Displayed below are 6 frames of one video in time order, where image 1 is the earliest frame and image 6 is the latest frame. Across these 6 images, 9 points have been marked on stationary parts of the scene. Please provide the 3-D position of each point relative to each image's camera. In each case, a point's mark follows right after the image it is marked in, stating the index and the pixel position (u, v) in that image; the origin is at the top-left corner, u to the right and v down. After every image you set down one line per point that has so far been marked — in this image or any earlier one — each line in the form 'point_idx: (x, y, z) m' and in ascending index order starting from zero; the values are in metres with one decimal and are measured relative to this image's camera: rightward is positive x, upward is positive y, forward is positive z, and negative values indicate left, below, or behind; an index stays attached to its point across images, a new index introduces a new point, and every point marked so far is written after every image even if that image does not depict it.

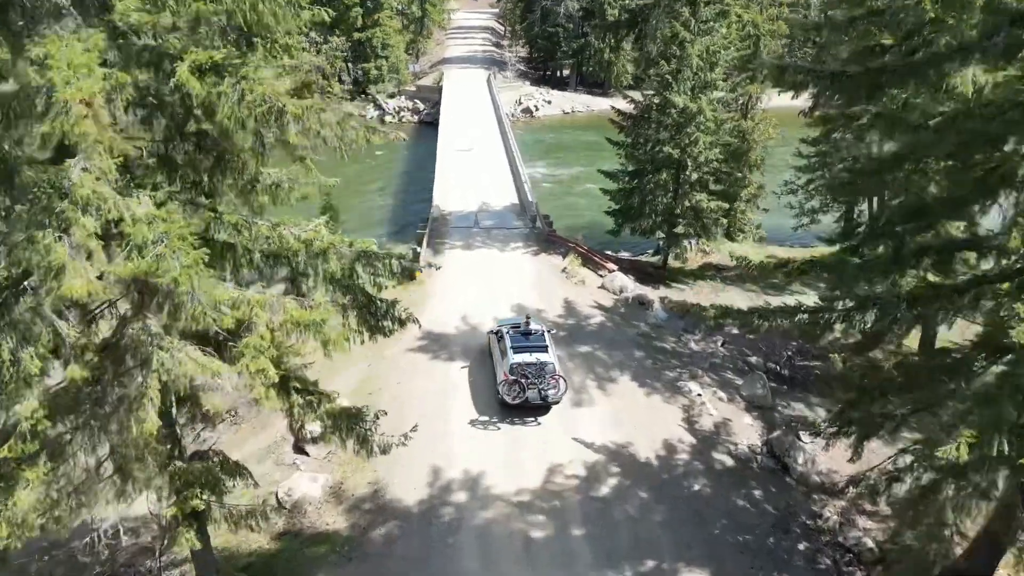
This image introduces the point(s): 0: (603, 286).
0: (+2.4, +0.1, +19.5) m
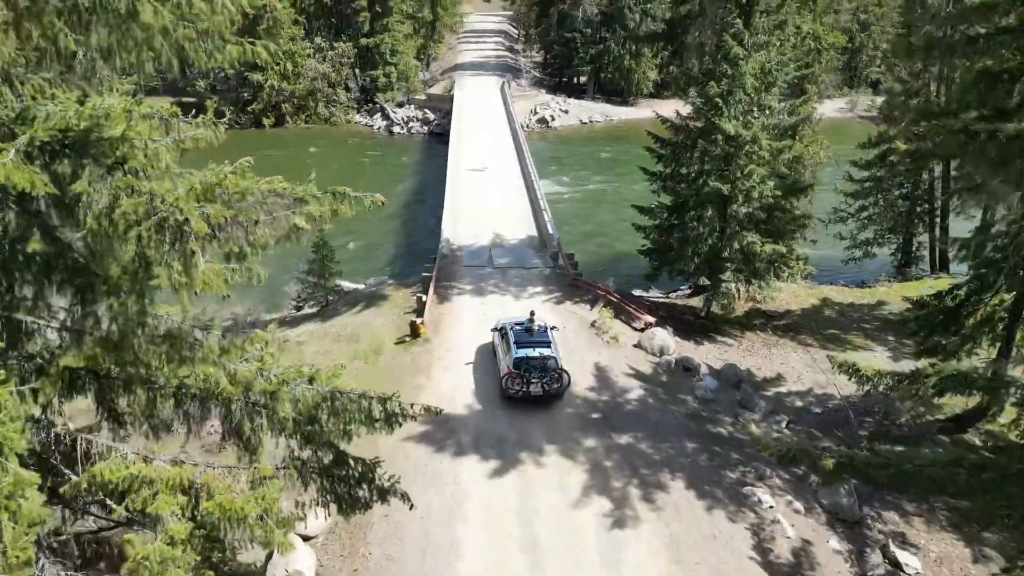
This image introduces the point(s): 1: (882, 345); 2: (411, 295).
0: (+2.9, -1.3, +16.6) m
1: (+9.5, -1.5, +18.9) m
2: (-2.6, -0.2, +18.9) m
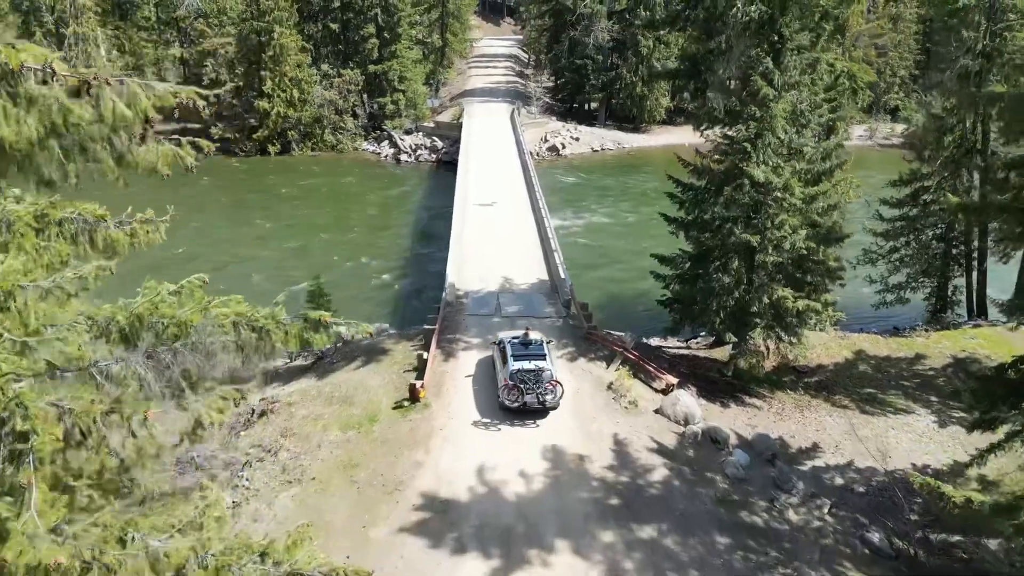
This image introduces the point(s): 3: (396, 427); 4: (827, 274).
0: (+3.1, -2.5, +15.1) m
1: (+9.7, -2.8, +17.3) m
2: (-2.4, -1.5, +17.6) m
3: (-2.2, -2.7, +14.3) m
4: (+7.3, +0.3, +17.1) m
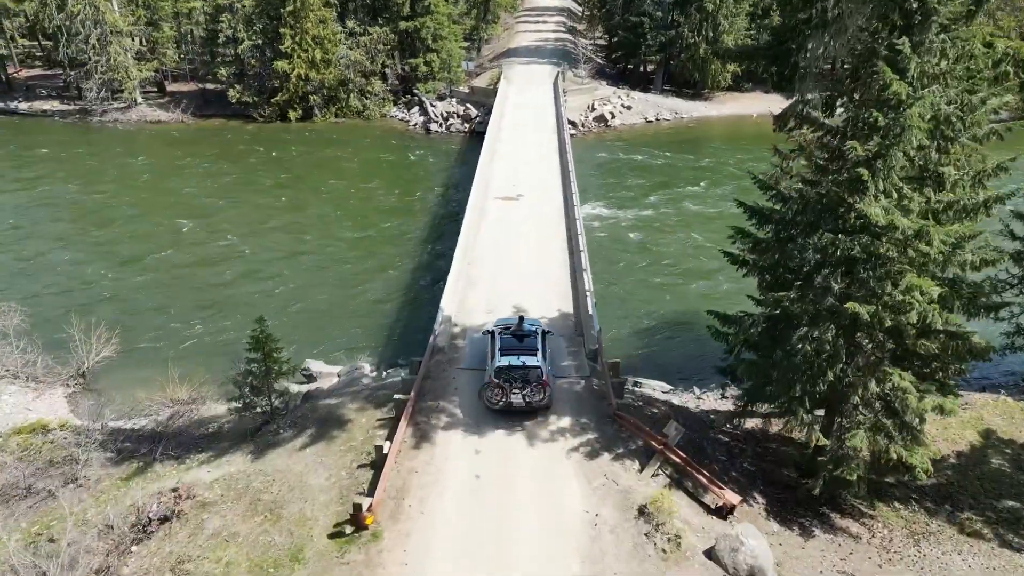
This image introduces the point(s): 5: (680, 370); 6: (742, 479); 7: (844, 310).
0: (+2.8, -3.8, +10.4) m
1: (+9.6, -4.2, +12.1) m
2: (-2.4, -2.5, +13.1) m
3: (-2.5, -3.9, +9.9) m
4: (+7.3, -1.0, +11.9) m
5: (+4.3, -2.1, +18.8) m
6: (+4.0, -3.3, +12.6) m
7: (+5.1, -0.3, +11.2) m
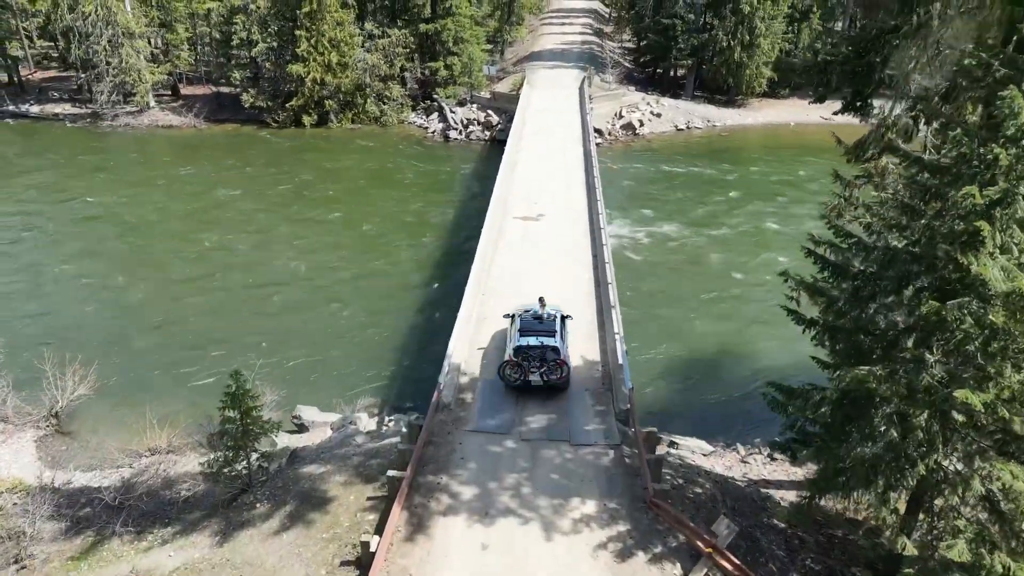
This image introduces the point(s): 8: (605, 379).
0: (+3.0, -4.7, +8.2) m
1: (+9.8, -5.2, +9.7) m
2: (-2.2, -3.3, +11.1) m
3: (-2.4, -4.7, +7.9) m
4: (+7.5, -1.9, +9.6) m
5: (+4.7, -3.0, +16.6) m
6: (+4.2, -4.2, +10.4) m
7: (+5.3, -1.2, +9.0) m
8: (+1.8, -1.8, +14.2) m
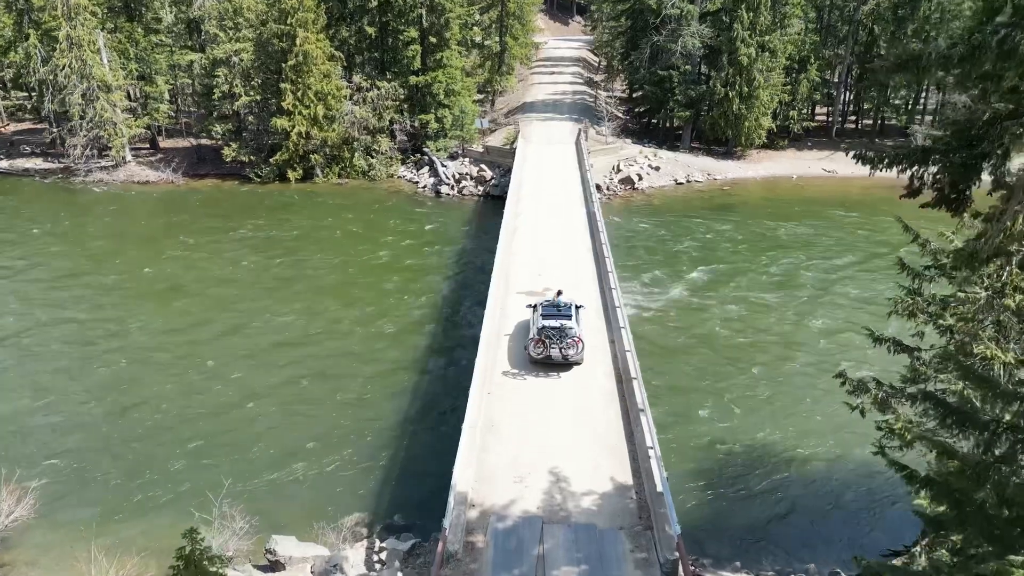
0: (+3.4, -6.2, +5.8) m
1: (+10.2, -6.7, +7.4) m
2: (-1.8, -5.0, +8.7) m
3: (-2.0, -6.2, +5.4) m
4: (+7.9, -3.5, +7.4) m
5: (+5.0, -5.0, +14.3) m
6: (+4.6, -5.8, +8.0) m
7: (+5.7, -2.8, +6.8) m
8: (+2.1, -3.6, +11.9) m
